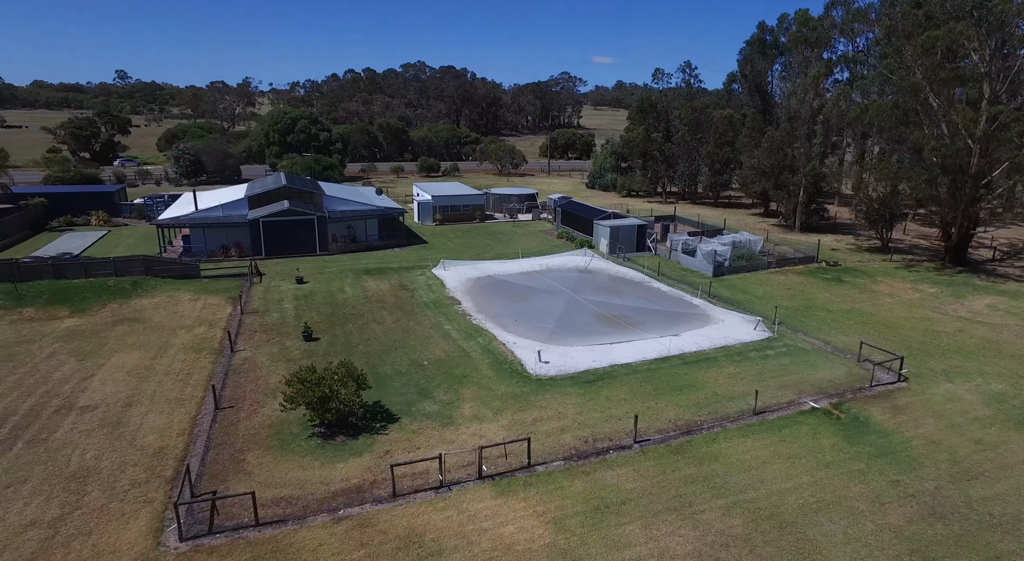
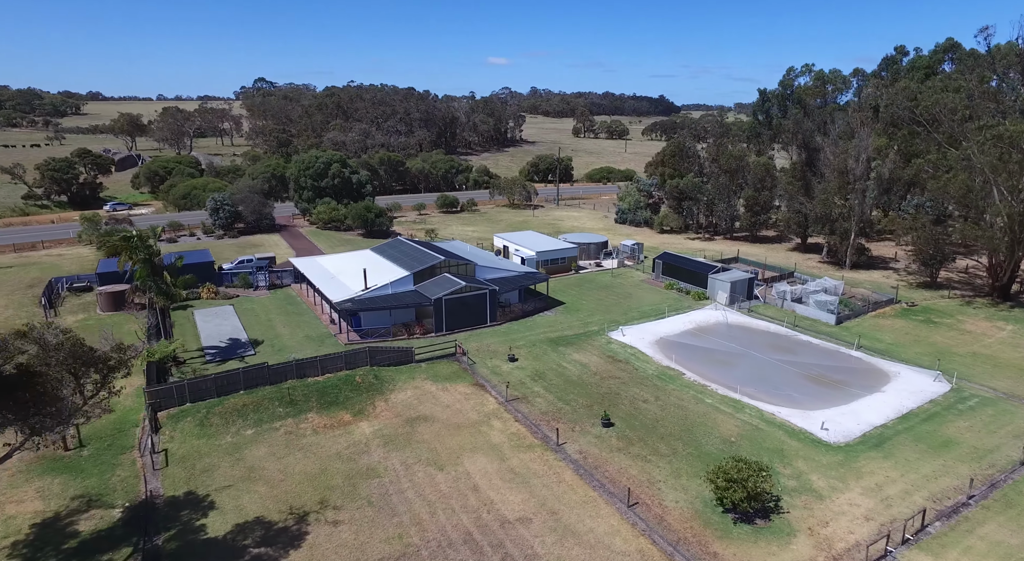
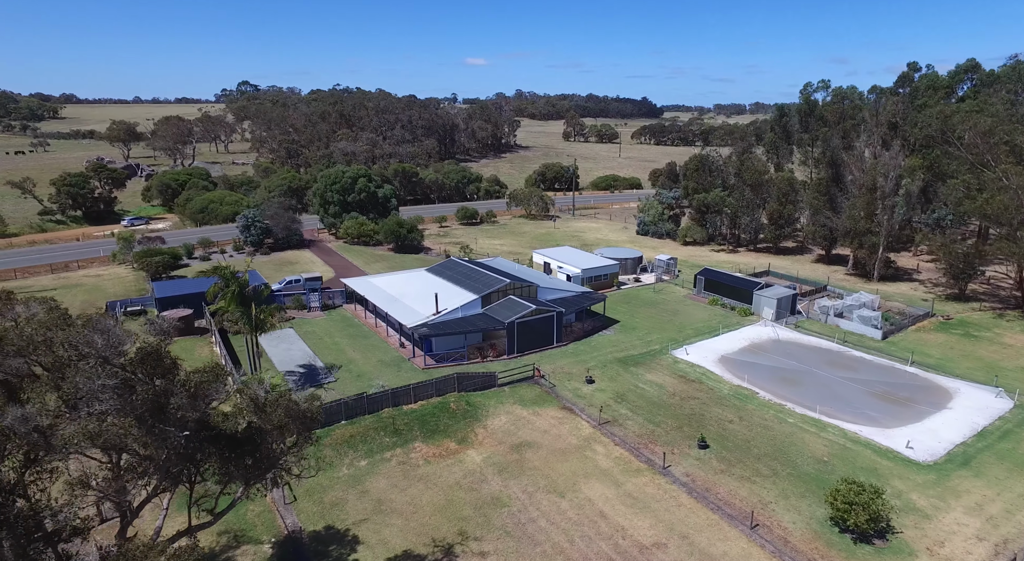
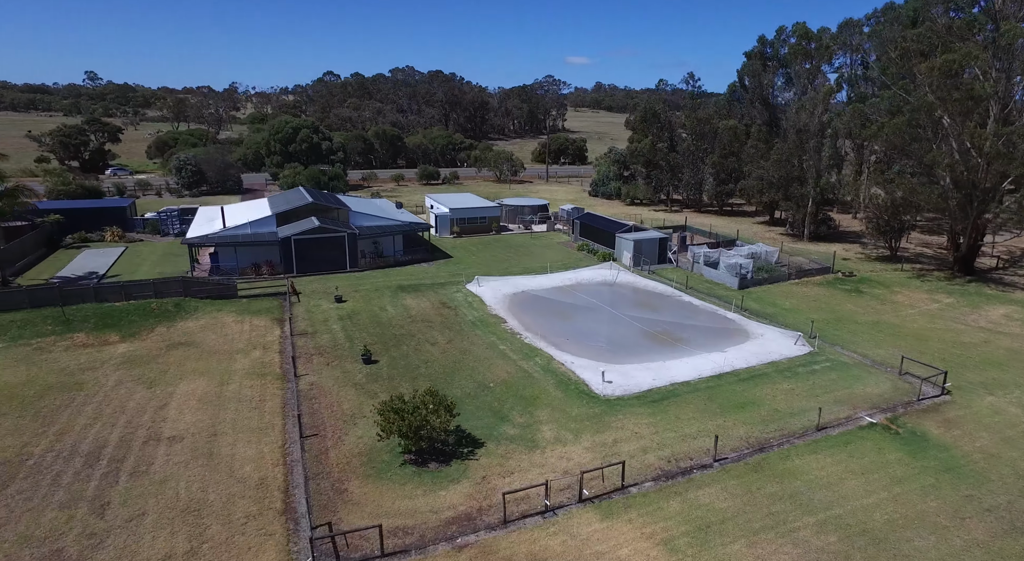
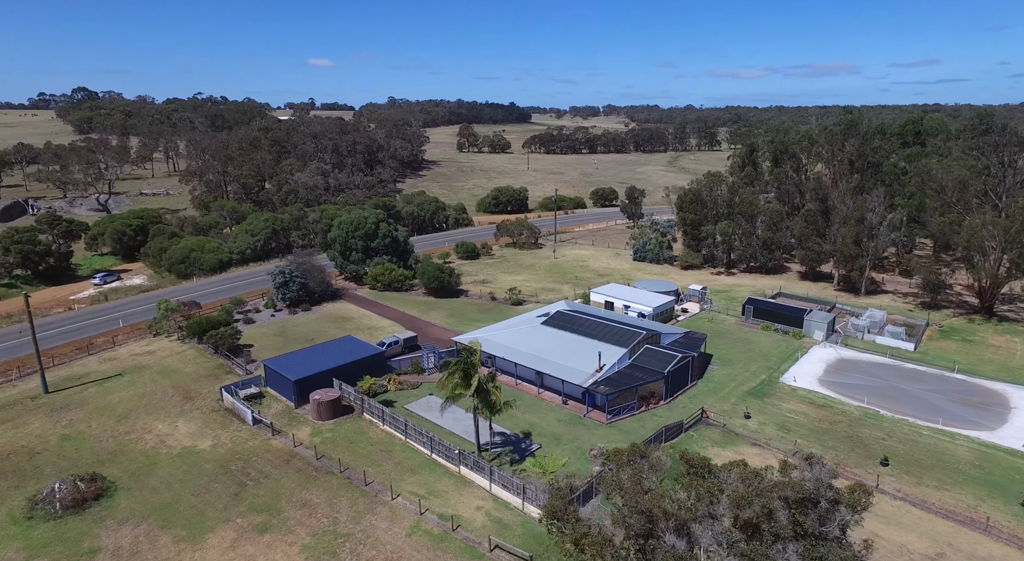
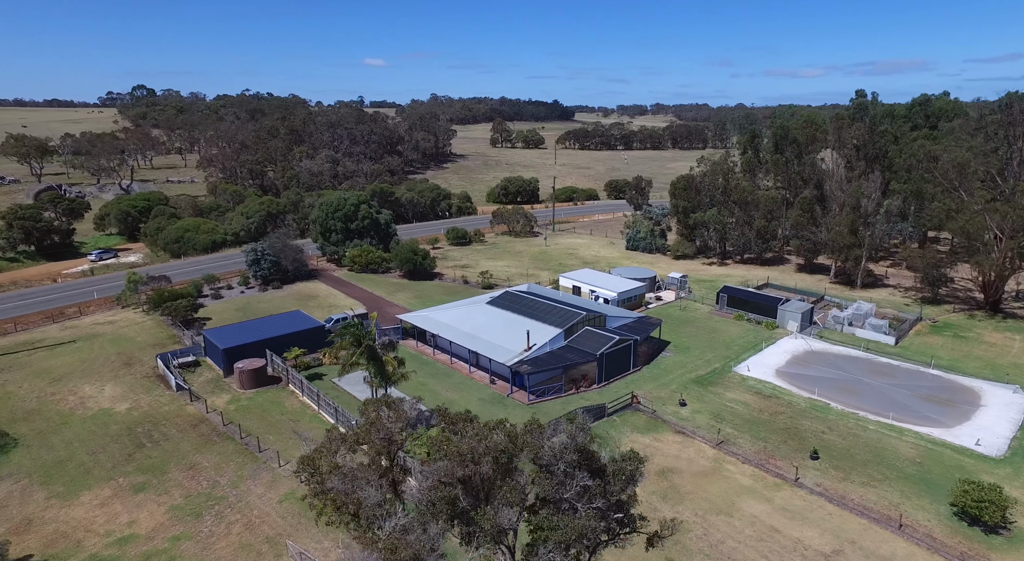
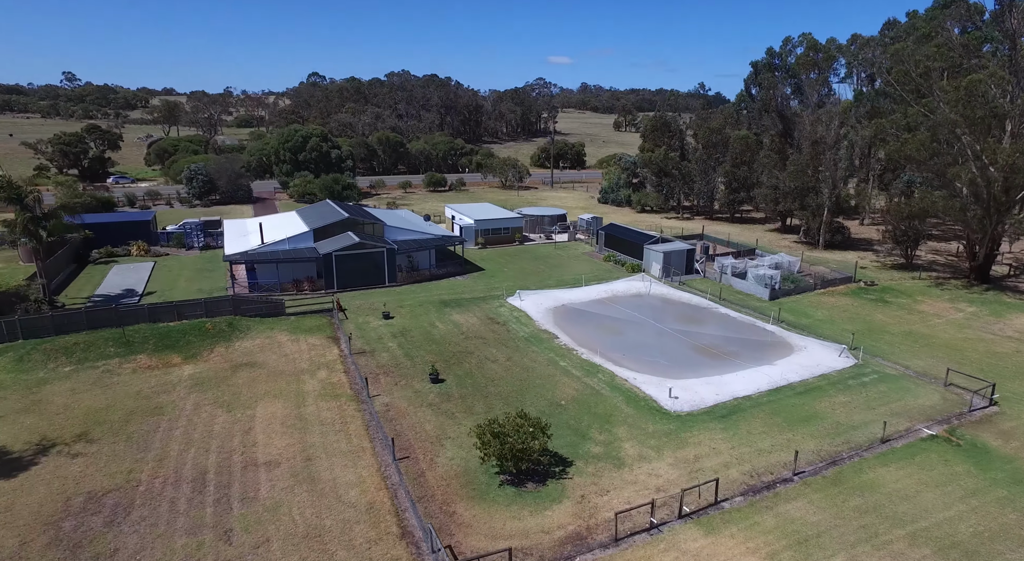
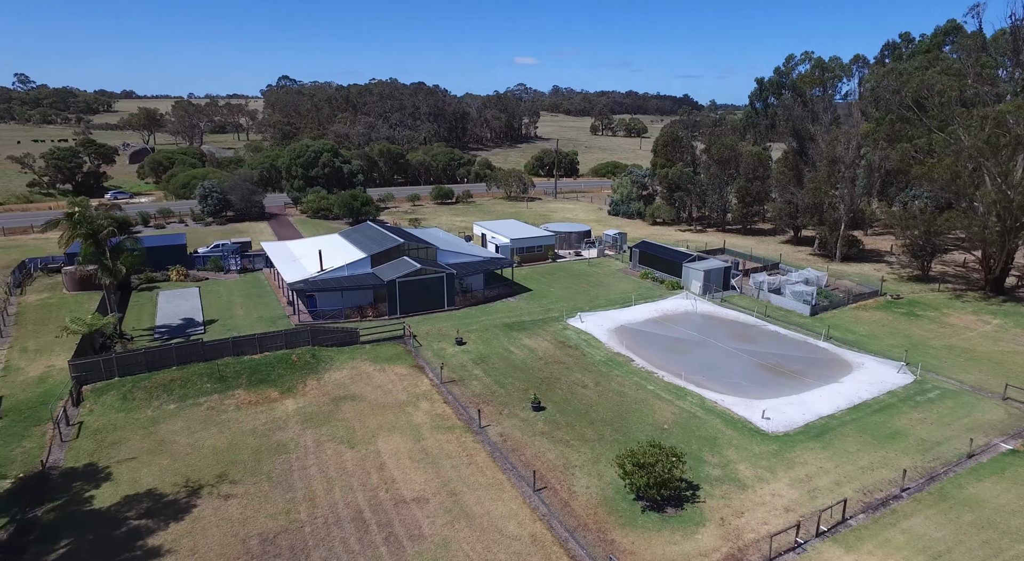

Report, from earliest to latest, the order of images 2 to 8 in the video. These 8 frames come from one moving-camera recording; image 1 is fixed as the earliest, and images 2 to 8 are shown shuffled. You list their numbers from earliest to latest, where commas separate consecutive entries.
4, 7, 8, 2, 3, 6, 5
